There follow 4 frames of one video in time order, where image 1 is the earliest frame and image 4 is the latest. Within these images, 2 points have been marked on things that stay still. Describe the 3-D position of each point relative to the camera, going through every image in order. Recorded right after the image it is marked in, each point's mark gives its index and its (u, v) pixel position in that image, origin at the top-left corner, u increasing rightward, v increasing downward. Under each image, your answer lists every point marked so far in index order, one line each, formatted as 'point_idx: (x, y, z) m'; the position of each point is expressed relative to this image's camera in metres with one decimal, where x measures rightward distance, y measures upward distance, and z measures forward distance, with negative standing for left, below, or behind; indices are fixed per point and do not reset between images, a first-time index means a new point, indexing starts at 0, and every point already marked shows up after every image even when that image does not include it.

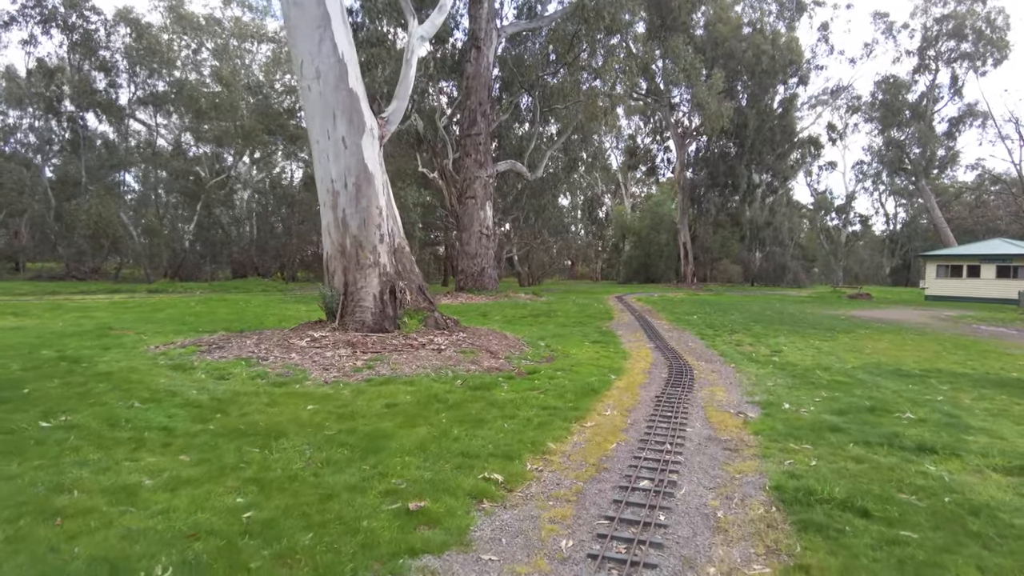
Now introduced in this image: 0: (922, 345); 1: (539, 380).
0: (+8.2, -1.1, +13.3) m
1: (+0.3, -1.0, +7.5) m
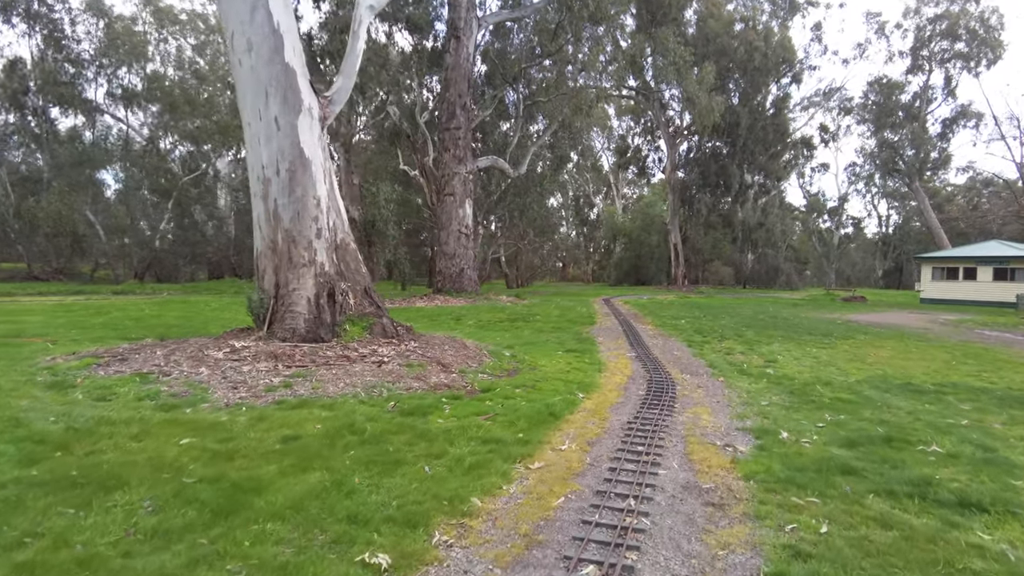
0: (+7.6, -1.2, +12.1) m
1: (-0.2, -1.1, +6.3) m
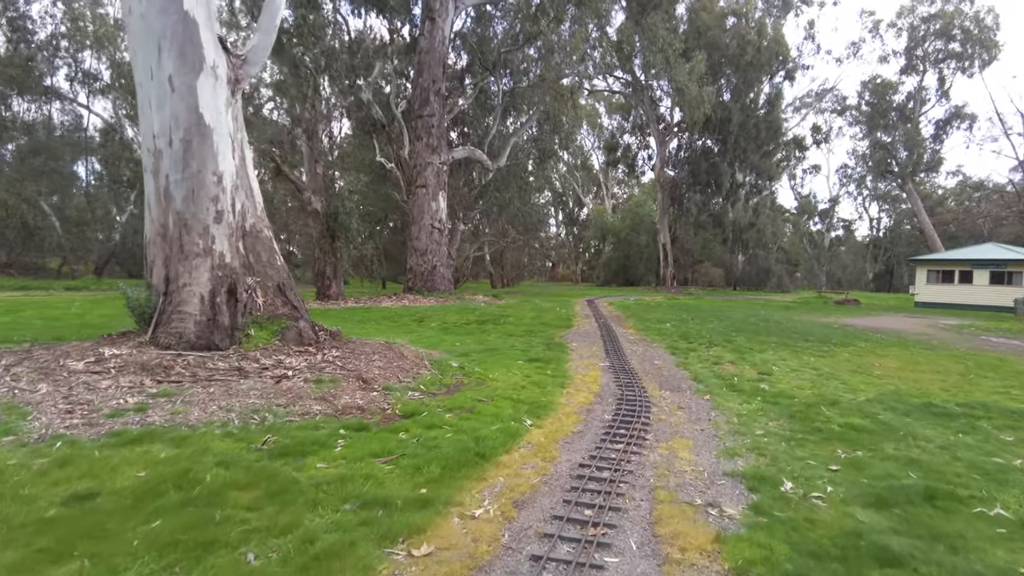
0: (+7.0, -1.2, +10.8) m
1: (-0.8, -1.0, +4.8) m
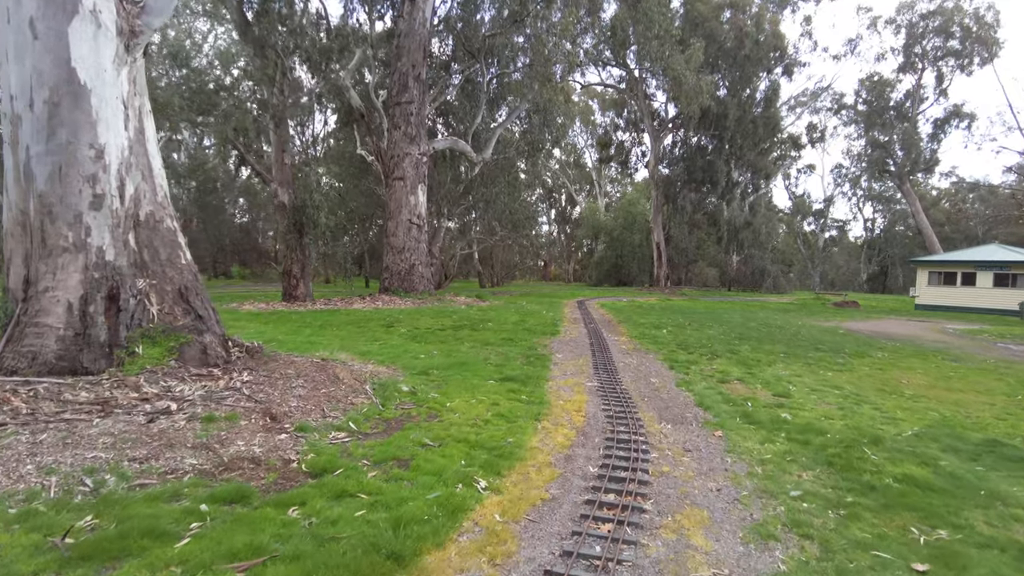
0: (+6.6, -1.3, +9.4) m
1: (-1.1, -1.1, +3.4) m
